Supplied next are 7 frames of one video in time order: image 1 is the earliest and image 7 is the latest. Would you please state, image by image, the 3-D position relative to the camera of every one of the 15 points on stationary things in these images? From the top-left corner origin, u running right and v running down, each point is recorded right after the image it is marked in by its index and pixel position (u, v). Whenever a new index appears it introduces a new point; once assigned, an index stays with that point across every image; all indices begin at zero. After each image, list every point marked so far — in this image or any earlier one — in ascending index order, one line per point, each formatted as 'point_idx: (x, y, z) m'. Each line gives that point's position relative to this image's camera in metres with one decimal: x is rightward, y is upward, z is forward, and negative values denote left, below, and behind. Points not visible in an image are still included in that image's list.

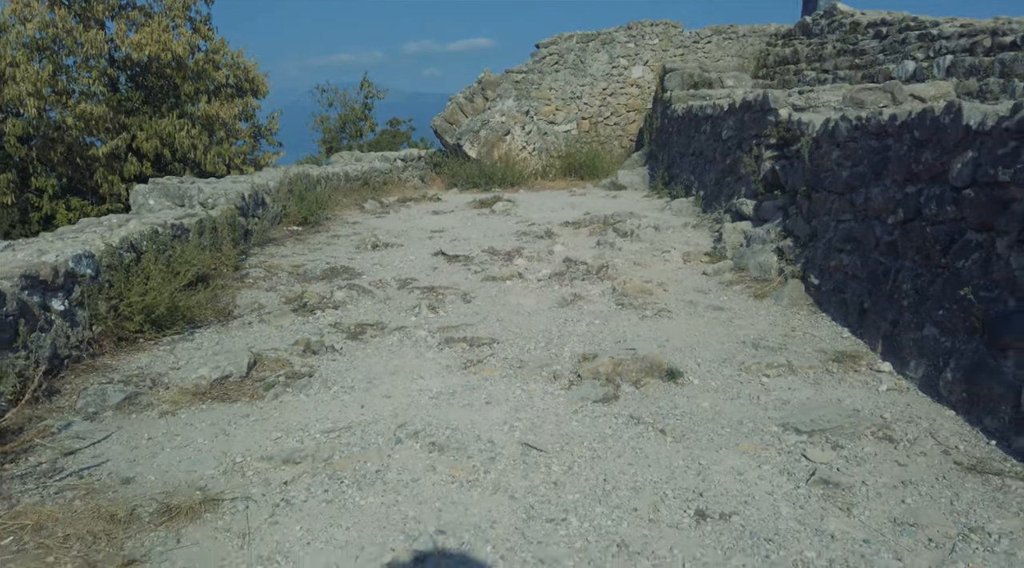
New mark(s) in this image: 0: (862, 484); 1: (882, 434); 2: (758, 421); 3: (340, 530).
0: (+1.3, -0.7, +2.8) m
1: (+1.5, -0.6, +3.2) m
2: (+1.1, -0.6, +3.4) m
3: (-0.6, -0.8, +2.6) m
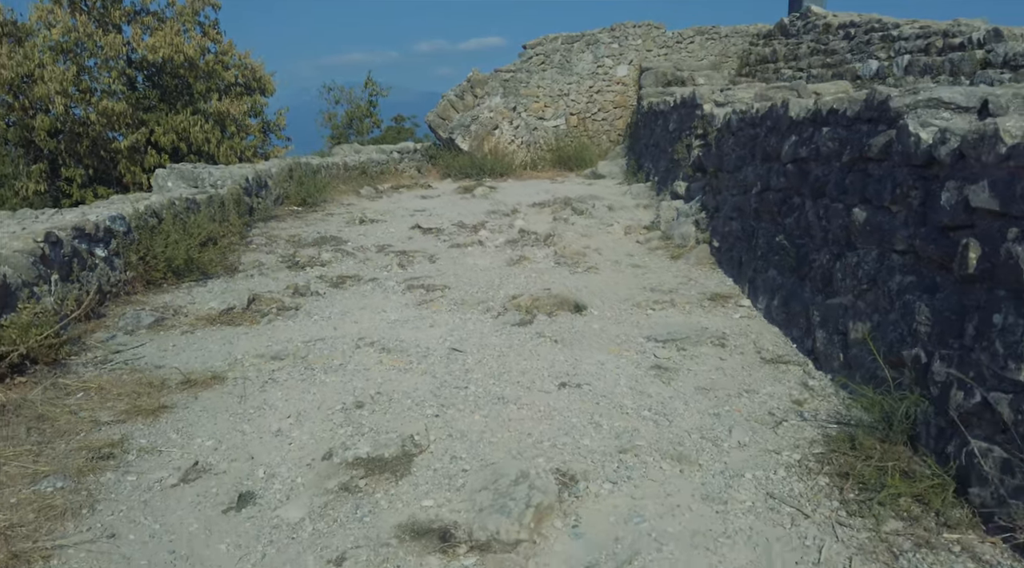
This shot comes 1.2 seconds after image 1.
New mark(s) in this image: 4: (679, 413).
0: (+0.9, -0.4, +3.9) m
1: (+1.2, -0.3, +4.3) m
2: (+0.7, -0.3, +4.5) m
3: (-1.0, -0.5, +3.8) m
4: (+0.7, -0.6, +3.4) m
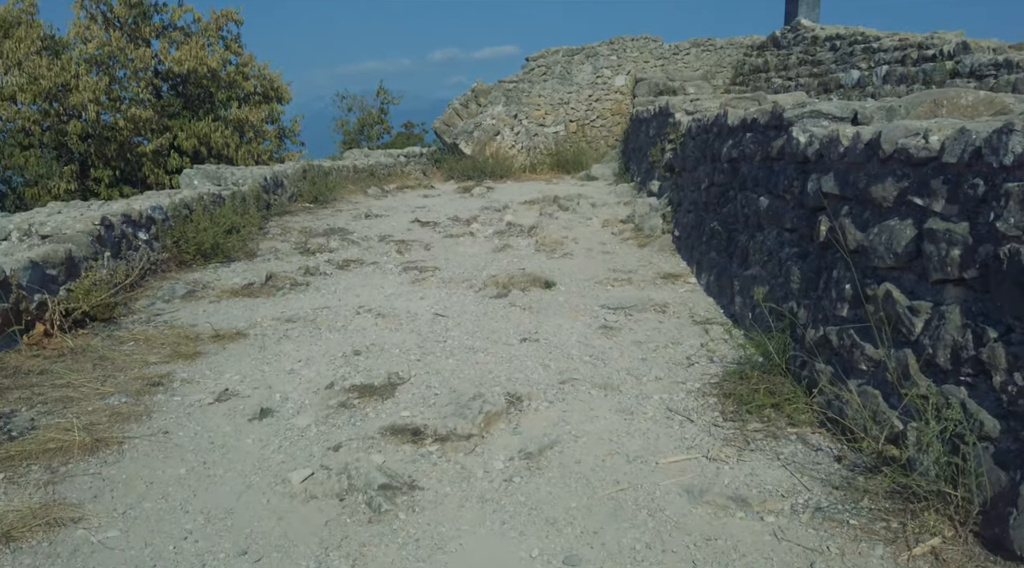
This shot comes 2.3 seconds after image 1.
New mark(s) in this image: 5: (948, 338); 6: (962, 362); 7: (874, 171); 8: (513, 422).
0: (+0.7, -0.3, +4.8) m
1: (+1.0, -0.2, +5.1) m
2: (+0.5, -0.1, +5.3) m
3: (-1.2, -0.4, +4.6) m
4: (+0.5, -0.4, +4.2) m
5: (+1.4, -0.2, +2.5) m
6: (+1.4, -0.2, +2.5) m
7: (+1.5, +0.5, +3.1) m
8: (0.0, -0.6, +3.4) m
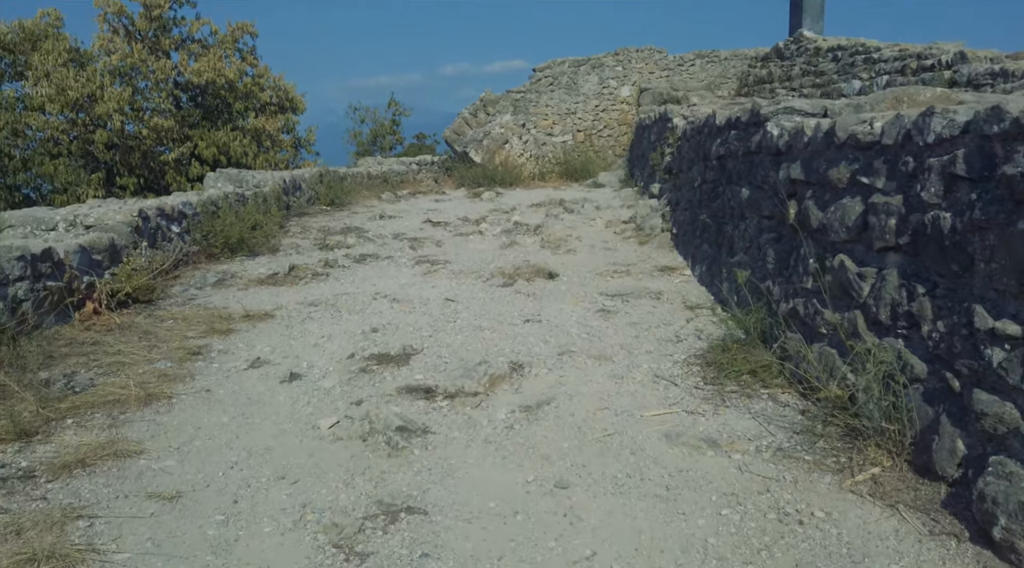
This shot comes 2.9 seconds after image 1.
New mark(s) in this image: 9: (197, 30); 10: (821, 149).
0: (+0.7, -0.2, +5.2) m
1: (+1.0, -0.1, +5.5) m
2: (+0.6, -0.1, +5.7) m
3: (-1.1, -0.3, +5.1) m
4: (+0.6, -0.3, +4.6) m
5: (+1.4, 0.0, +2.9) m
6: (+1.4, -0.1, +2.9) m
7: (+1.5, +0.6, +3.5) m
8: (0.0, -0.5, +3.8) m
9: (-5.0, +4.0, +12.3) m
10: (+1.5, +0.6, +3.6) m
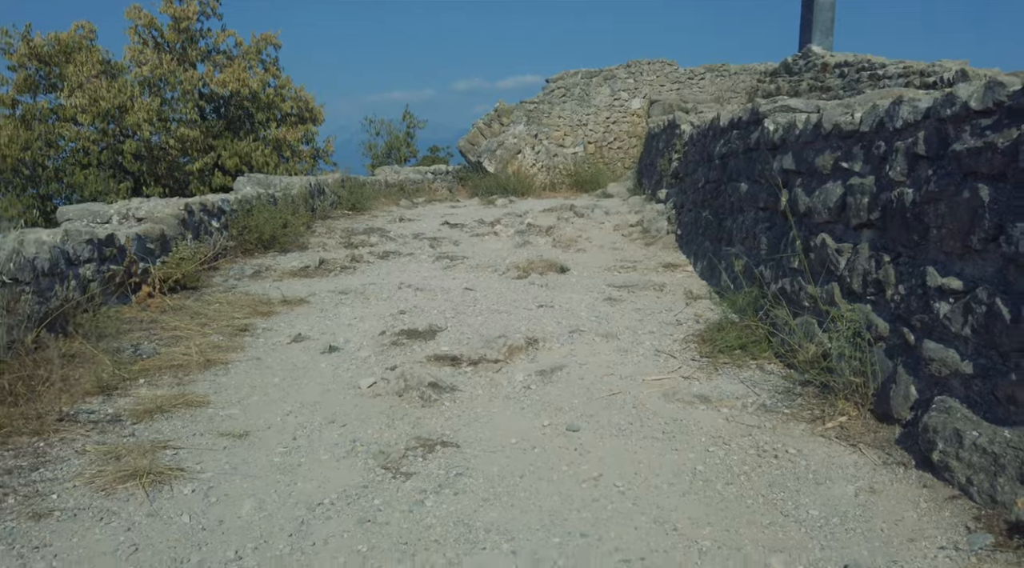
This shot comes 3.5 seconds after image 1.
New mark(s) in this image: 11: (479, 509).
0: (+0.9, -0.1, +5.6) m
1: (+1.1, 0.0, +6.0) m
2: (+0.7, 0.0, +6.2) m
3: (-1.0, -0.2, +5.5) m
4: (+0.7, -0.2, +5.1) m
5: (+1.5, +0.1, +3.4) m
6: (+1.5, 0.0, +3.3) m
7: (+1.6, +0.7, +3.9) m
8: (+0.1, -0.4, +4.3) m
9: (-4.8, +4.0, +12.9) m
10: (+1.6, +0.7, +4.1) m
11: (-0.1, -0.8, +2.5) m
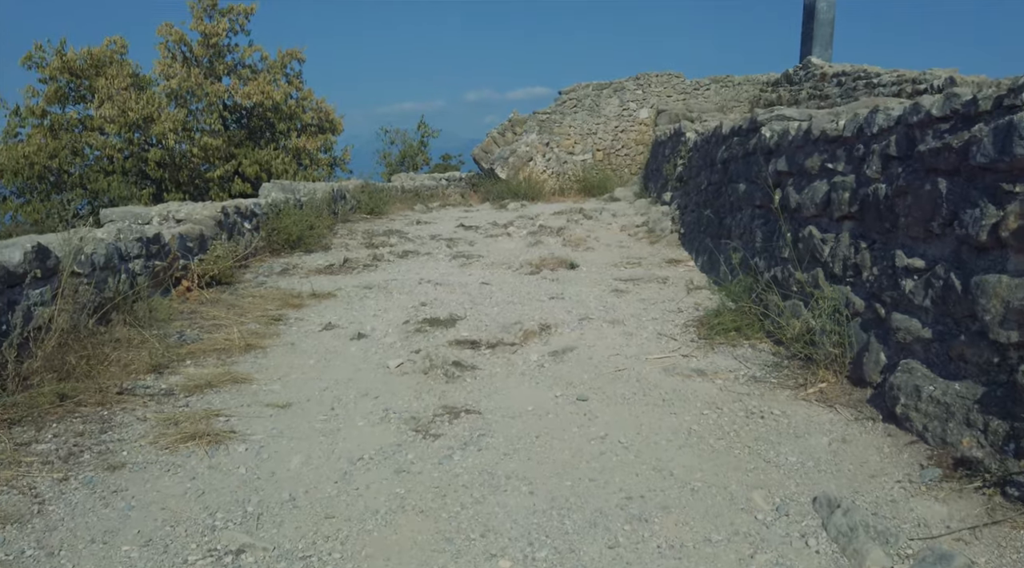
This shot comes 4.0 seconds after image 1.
0: (+1.0, -0.1, +6.0) m
1: (+1.2, 0.0, +6.3) m
2: (+0.8, 0.0, +6.6) m
3: (-0.9, -0.1, +5.9) m
4: (+0.8, -0.2, +5.5) m
5: (+1.6, +0.1, +3.7) m
6: (+1.6, +0.1, +3.7) m
7: (+1.6, +0.8, +4.3) m
8: (+0.2, -0.3, +4.7) m
9: (-4.6, +4.0, +13.4) m
10: (+1.6, +0.8, +4.4) m
11: (0.0, -0.7, +2.8) m
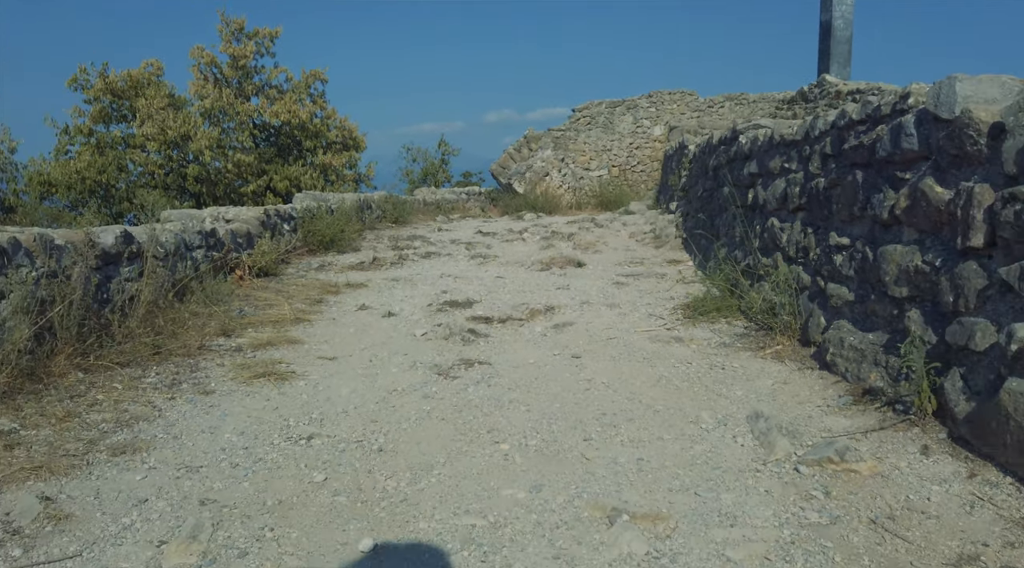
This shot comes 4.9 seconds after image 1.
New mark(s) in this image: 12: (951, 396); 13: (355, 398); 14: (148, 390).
0: (+1.1, 0.0, +6.8) m
1: (+1.3, +0.1, +7.1) m
2: (+0.9, +0.1, +7.3) m
3: (-0.8, 0.0, +6.7) m
4: (+0.8, -0.1, +6.2) m
5: (+1.6, +0.3, +4.5) m
6: (+1.6, +0.2, +4.4) m
7: (+1.7, +0.8, +5.1) m
8: (+0.3, -0.2, +5.4) m
9: (-4.3, +3.9, +14.4) m
10: (+1.7, +0.9, +5.2) m
11: (0.0, -0.5, +3.6) m
12: (+1.6, -0.4, +2.8) m
13: (-0.7, -0.5, +3.6) m
14: (-1.8, -0.5, +3.8) m
